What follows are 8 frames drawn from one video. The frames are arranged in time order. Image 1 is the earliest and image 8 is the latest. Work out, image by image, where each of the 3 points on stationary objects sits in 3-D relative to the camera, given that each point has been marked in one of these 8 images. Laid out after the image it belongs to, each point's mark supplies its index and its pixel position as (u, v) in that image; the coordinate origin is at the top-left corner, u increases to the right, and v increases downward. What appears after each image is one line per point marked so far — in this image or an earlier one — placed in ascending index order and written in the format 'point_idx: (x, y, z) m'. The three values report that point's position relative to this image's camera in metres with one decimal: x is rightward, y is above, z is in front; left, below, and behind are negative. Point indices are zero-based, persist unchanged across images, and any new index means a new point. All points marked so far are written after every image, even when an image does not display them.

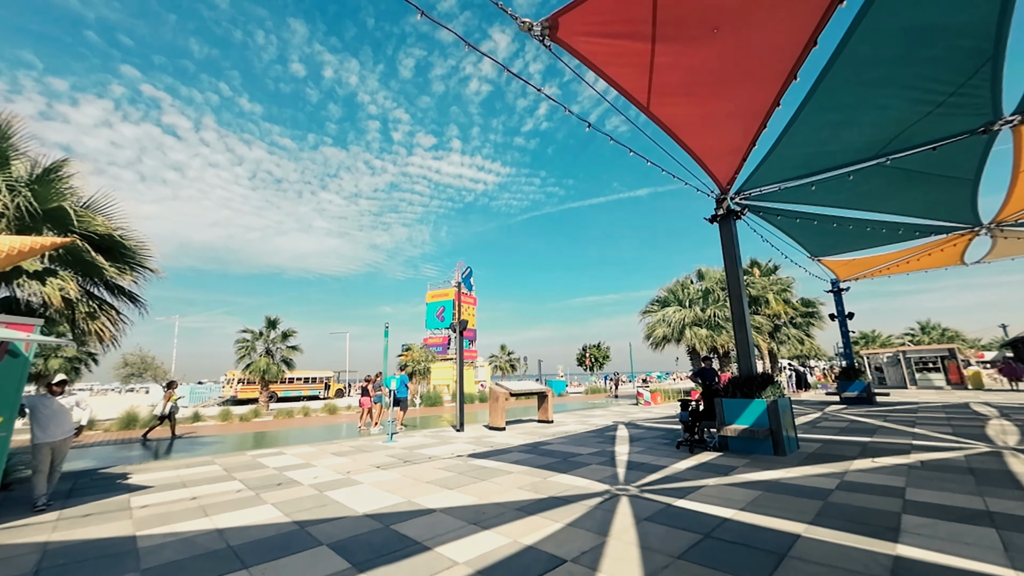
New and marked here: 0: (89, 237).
0: (-7.3, +0.8, +6.8) m
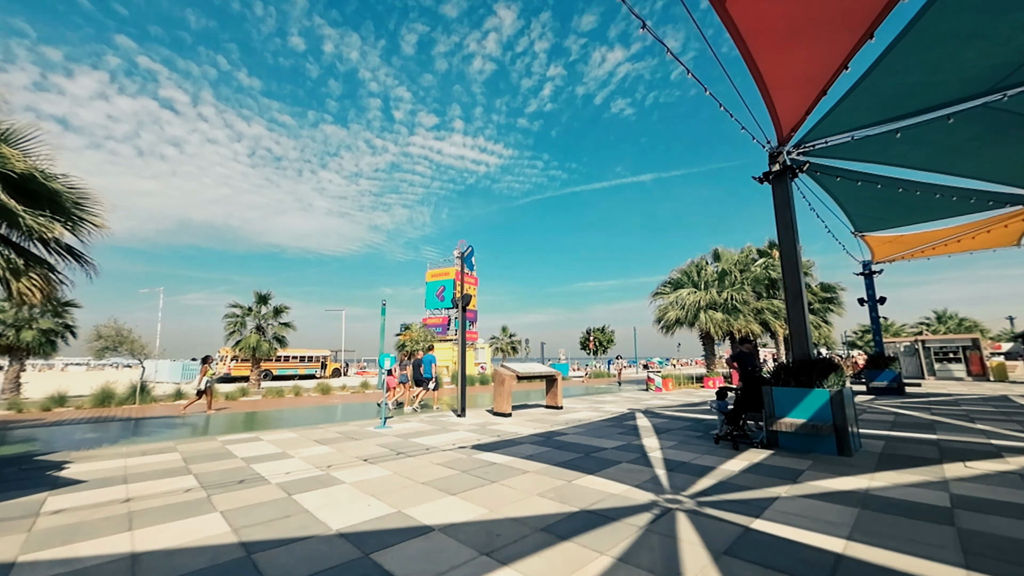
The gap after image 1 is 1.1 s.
0: (-7.0, +1.6, +5.4) m
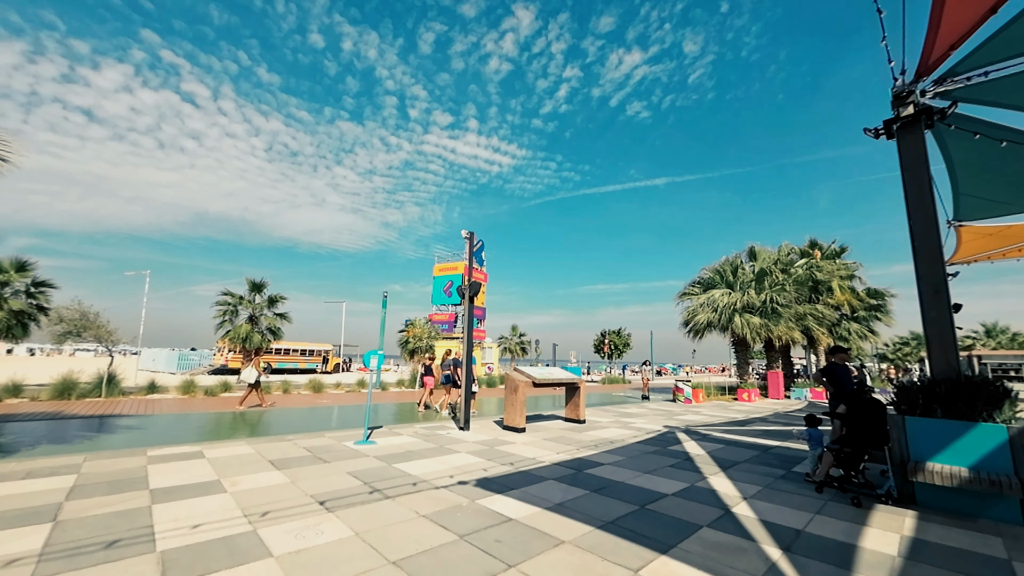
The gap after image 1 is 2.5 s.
0: (-6.6, +2.1, +3.7) m
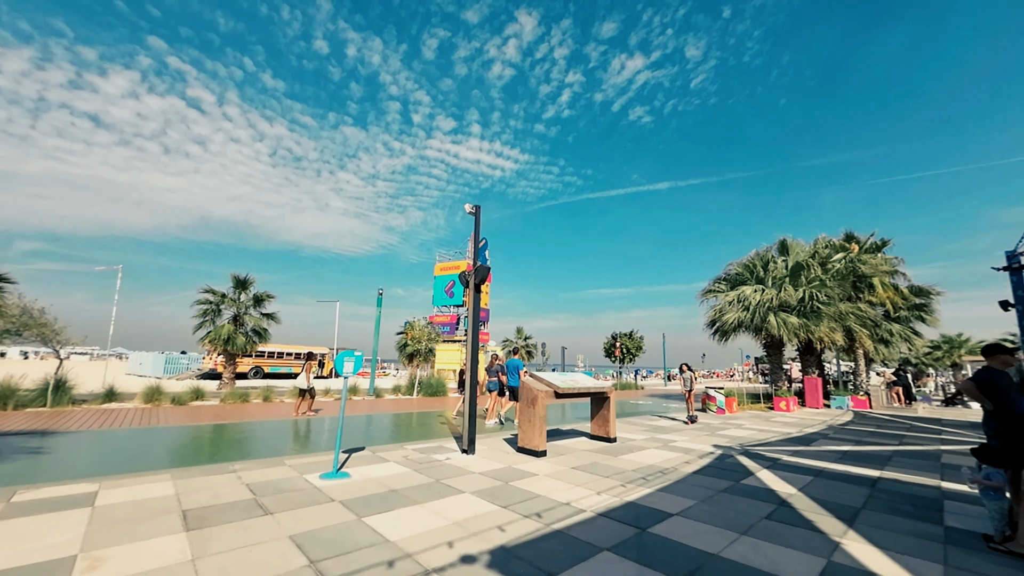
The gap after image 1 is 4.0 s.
0: (-6.4, +2.4, +1.9) m
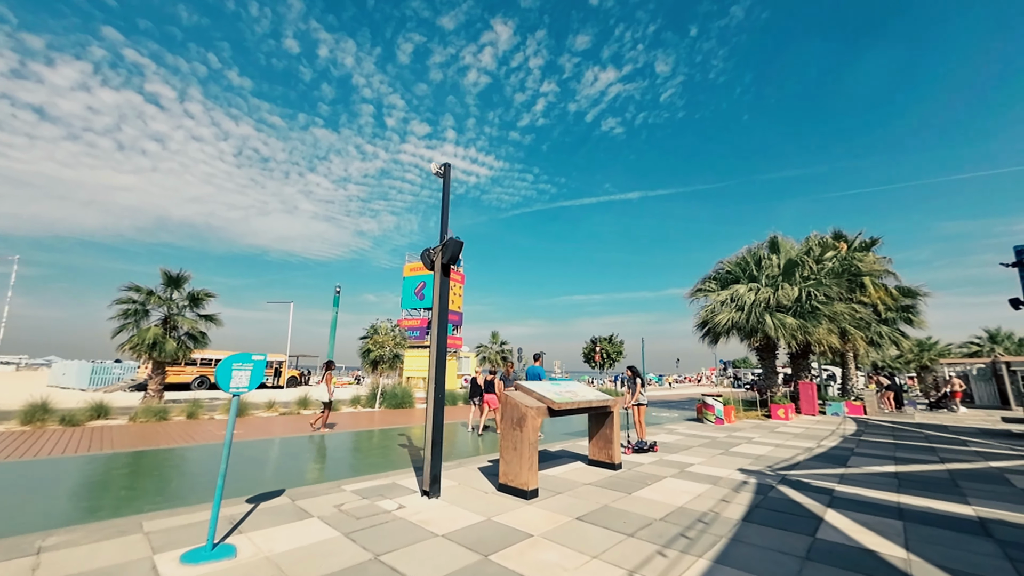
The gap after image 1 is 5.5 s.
0: (-6.3, +2.8, -0.3) m
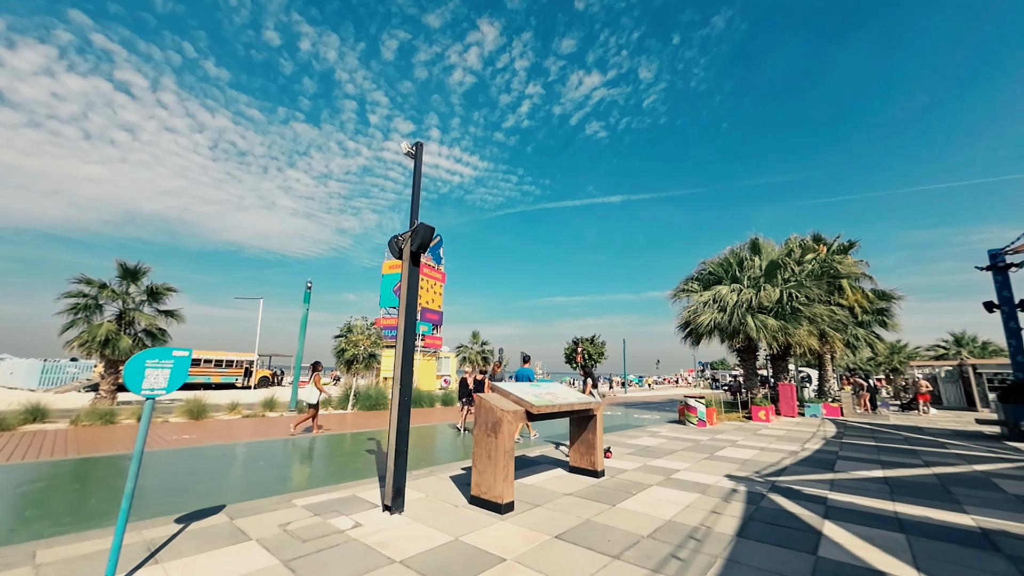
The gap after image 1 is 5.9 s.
0: (-6.3, +3.0, -1.1) m
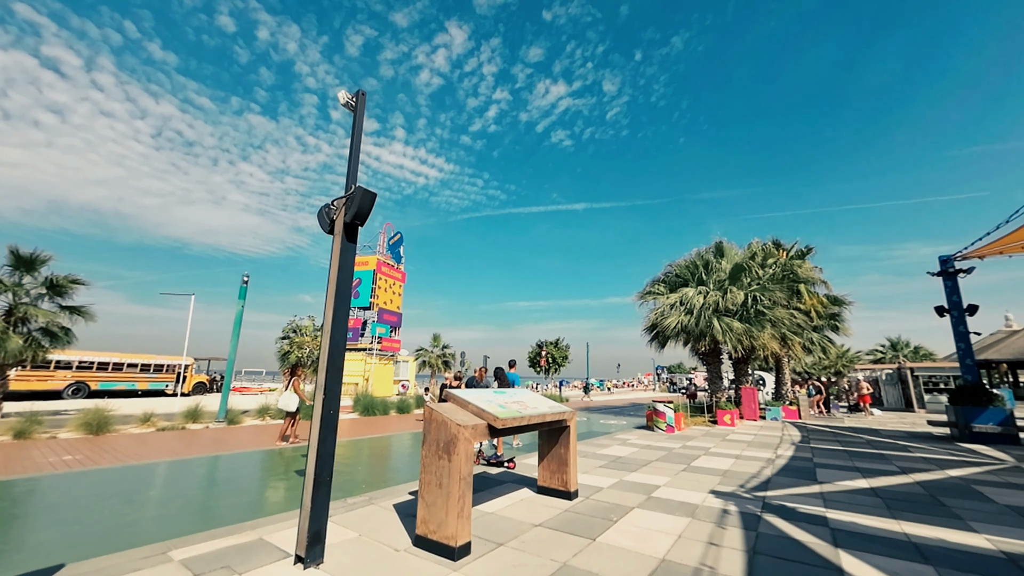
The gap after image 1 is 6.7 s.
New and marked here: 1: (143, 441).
0: (-6.0, +3.3, -2.5) m
1: (-10.0, -4.1, +10.7) m
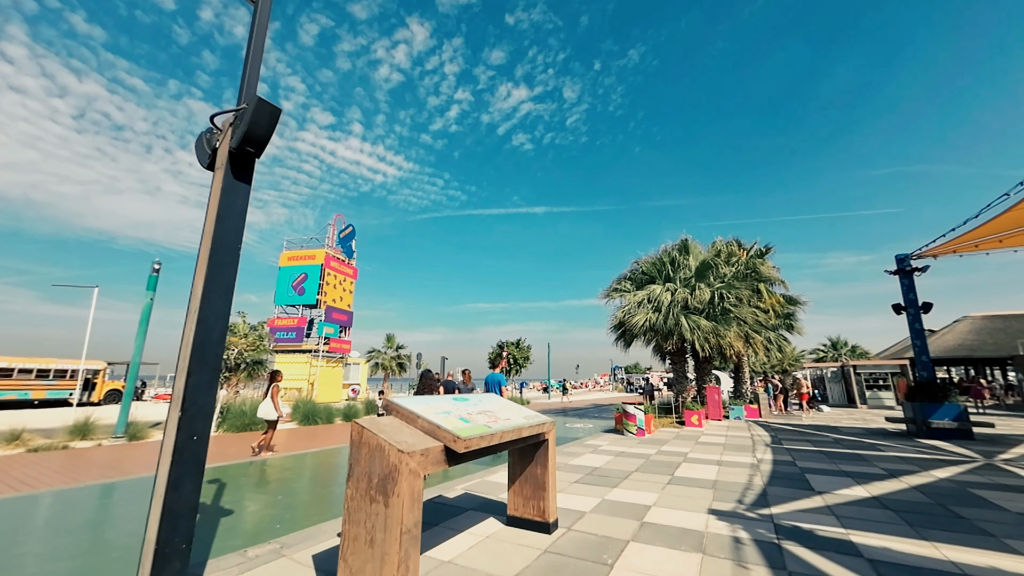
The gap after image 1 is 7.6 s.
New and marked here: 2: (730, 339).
0: (-5.5, +3.6, -4.2) m
1: (-10.9, -3.8, +8.5) m
2: (+8.3, -2.0, +15.0) m
